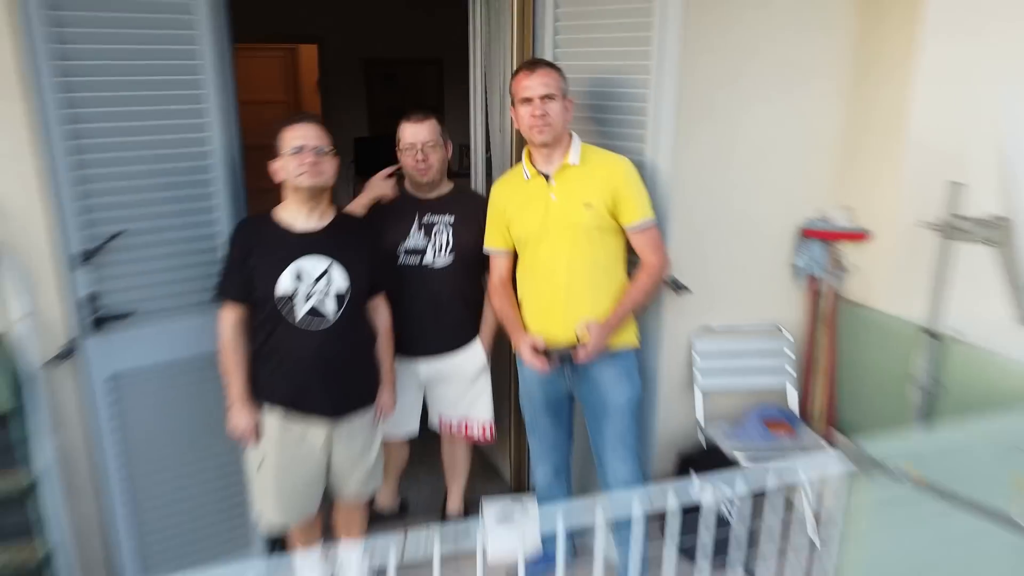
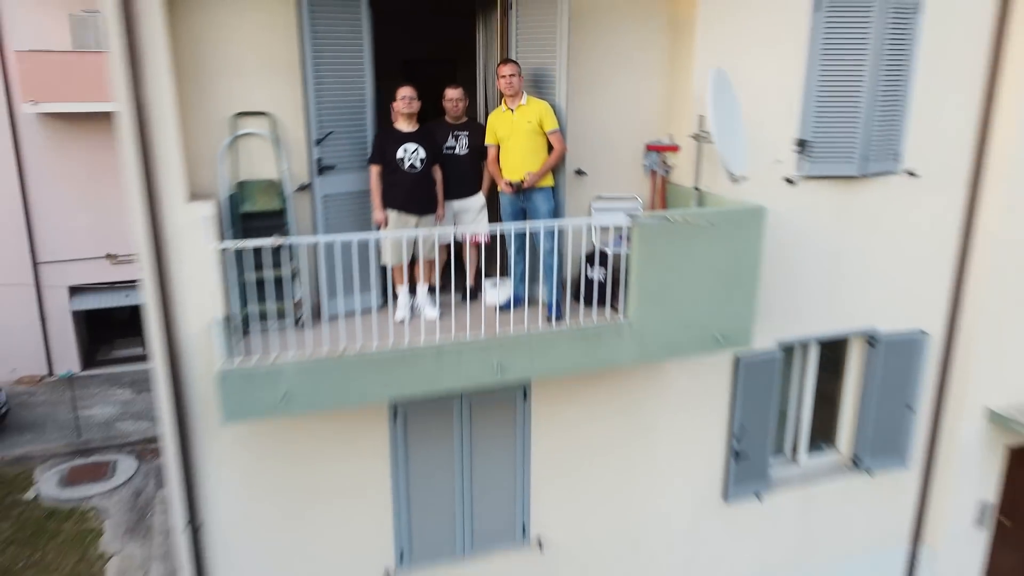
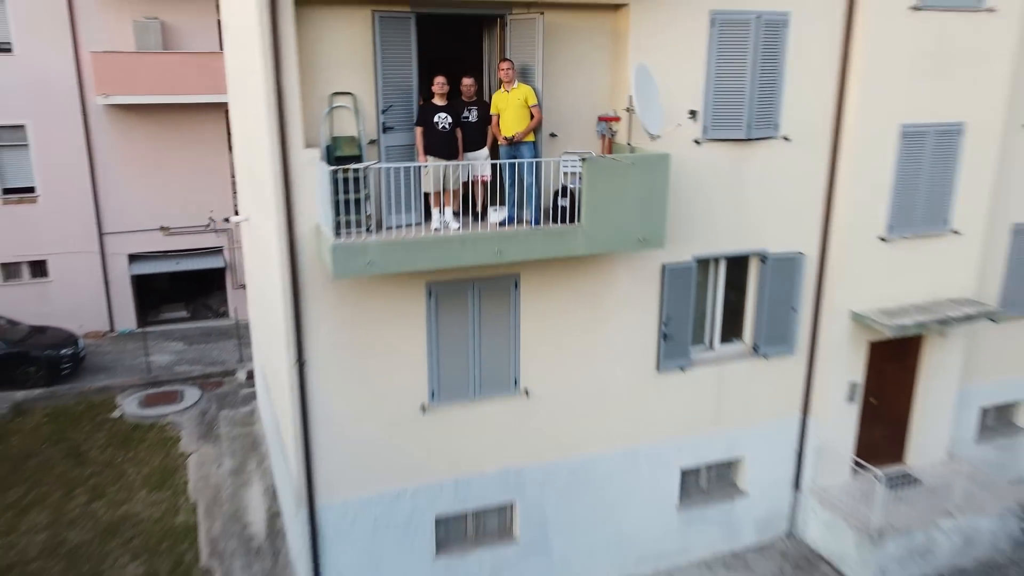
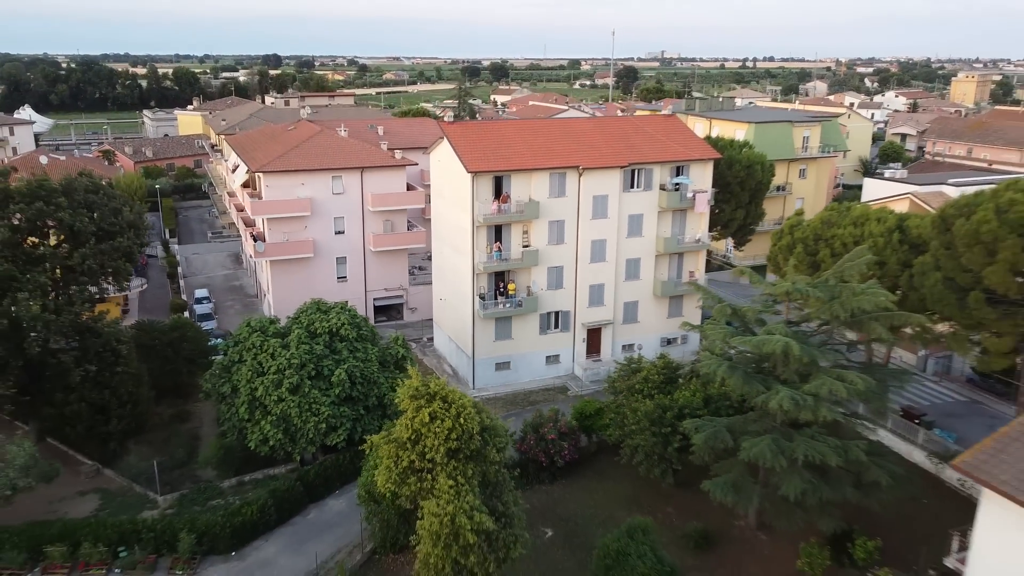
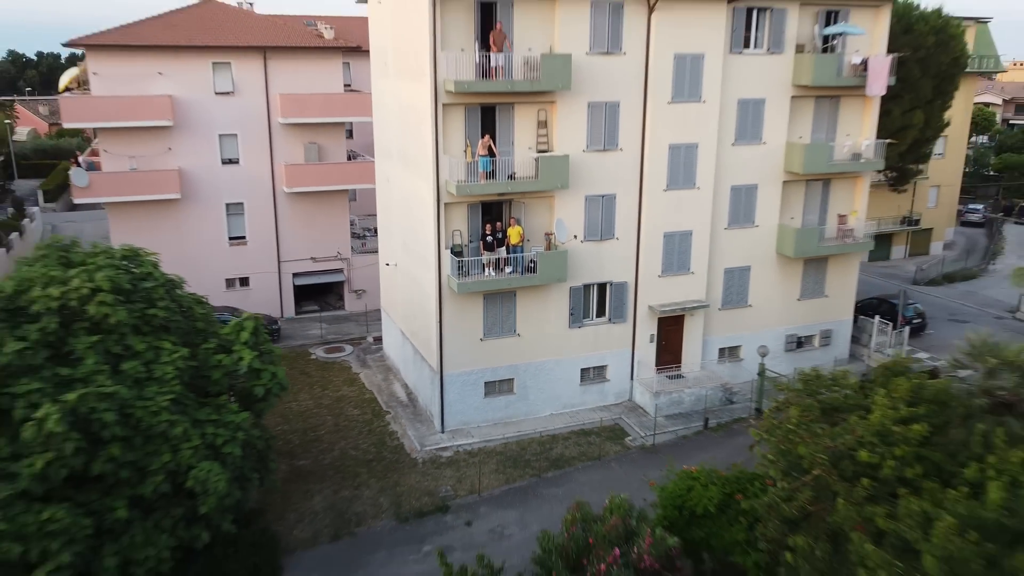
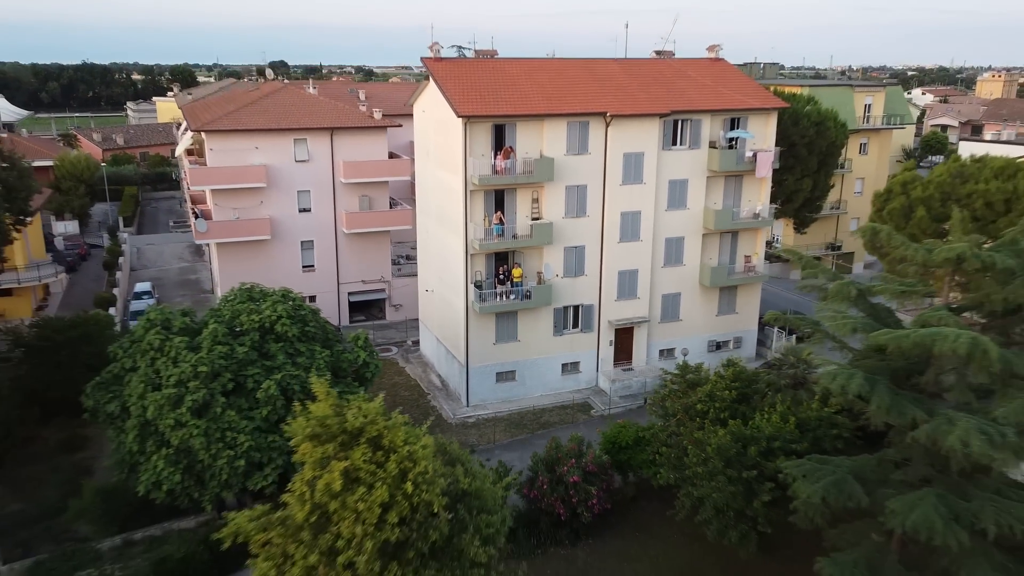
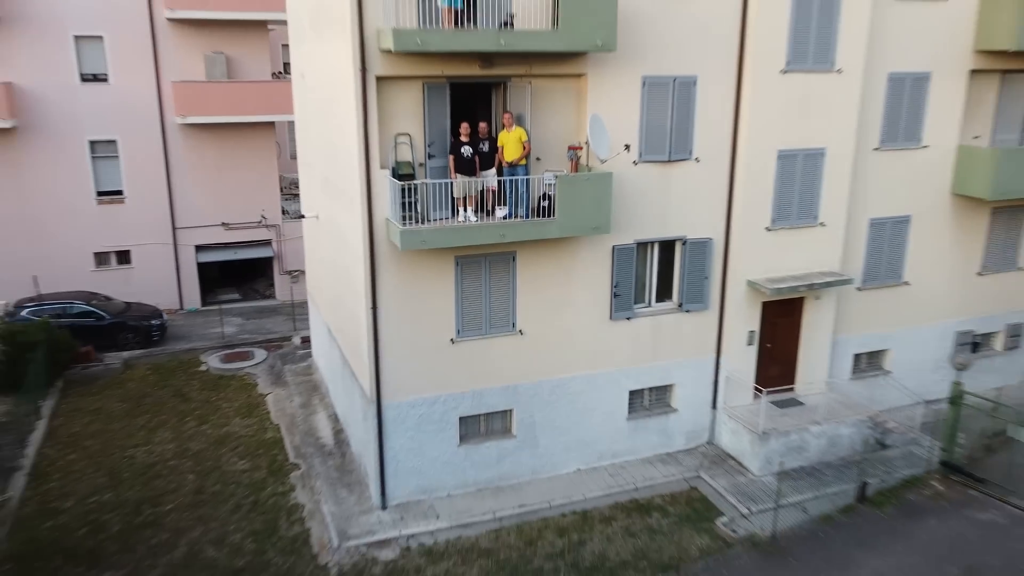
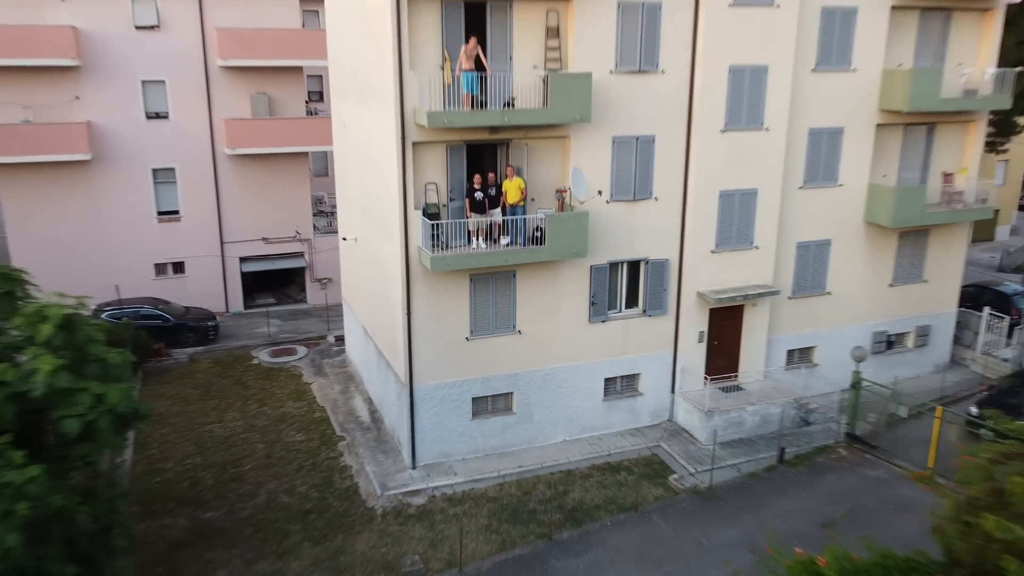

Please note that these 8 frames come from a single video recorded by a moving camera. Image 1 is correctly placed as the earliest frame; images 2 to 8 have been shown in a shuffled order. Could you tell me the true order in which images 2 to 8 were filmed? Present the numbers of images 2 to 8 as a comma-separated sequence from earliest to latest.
2, 3, 7, 8, 5, 6, 4
